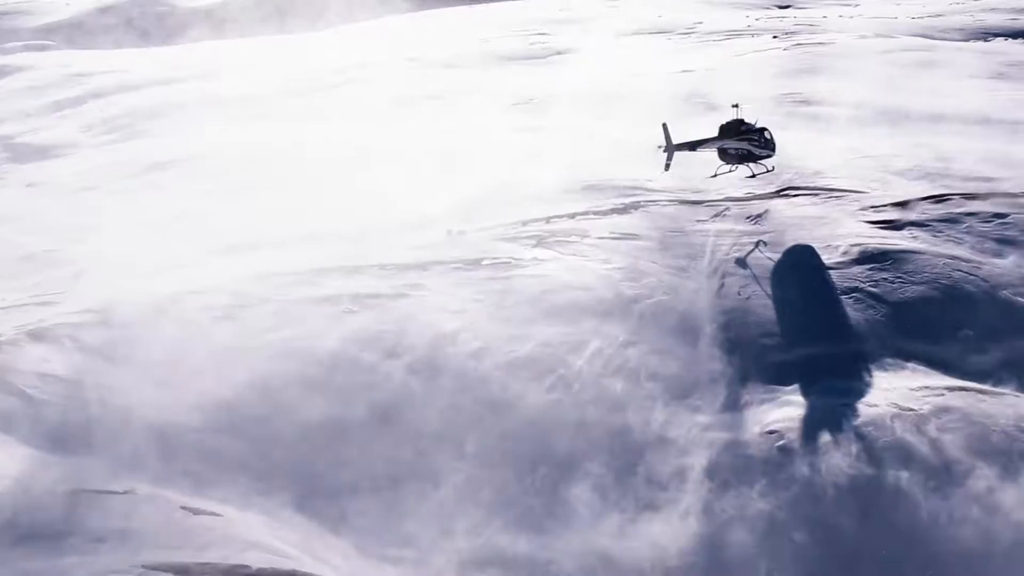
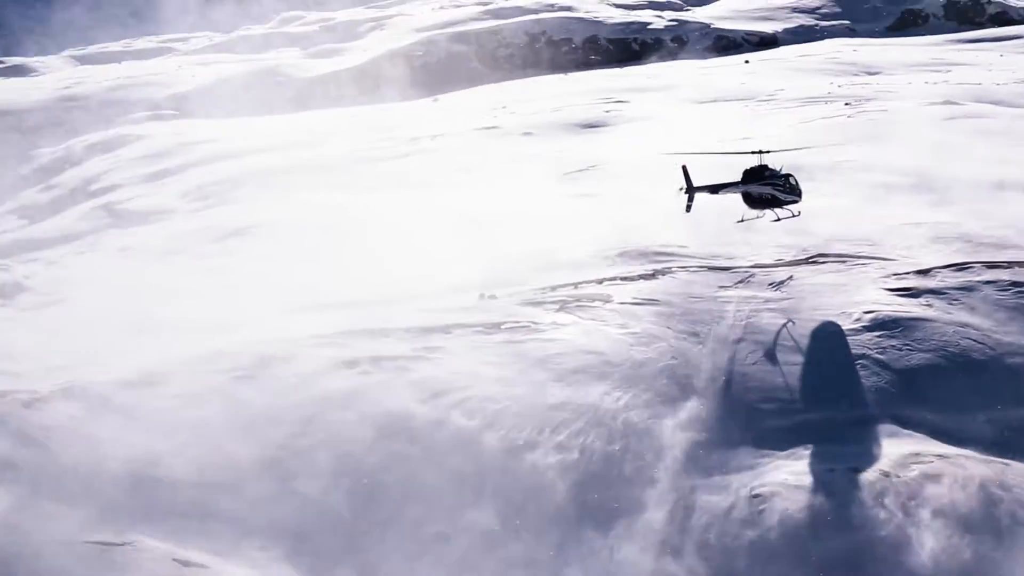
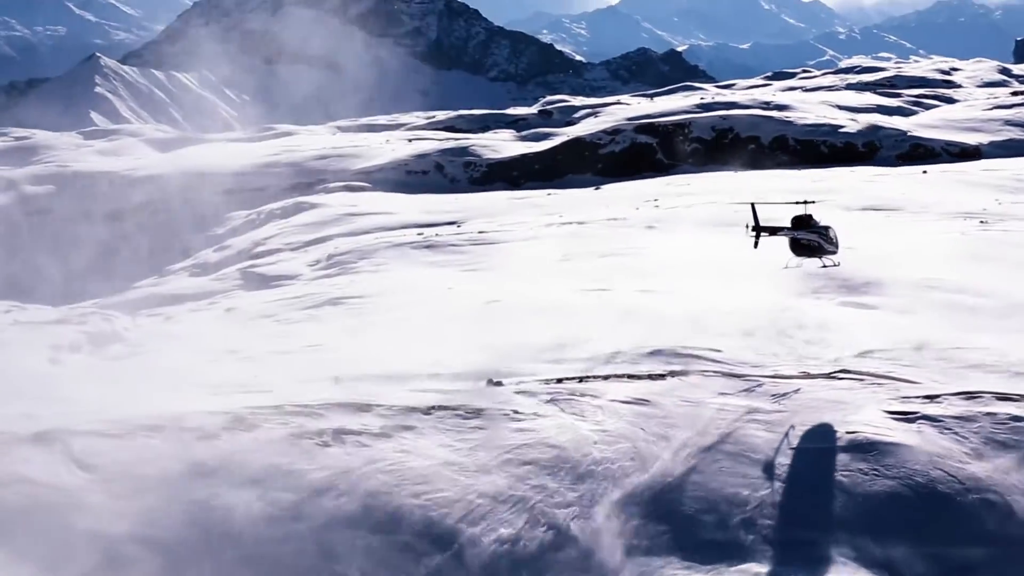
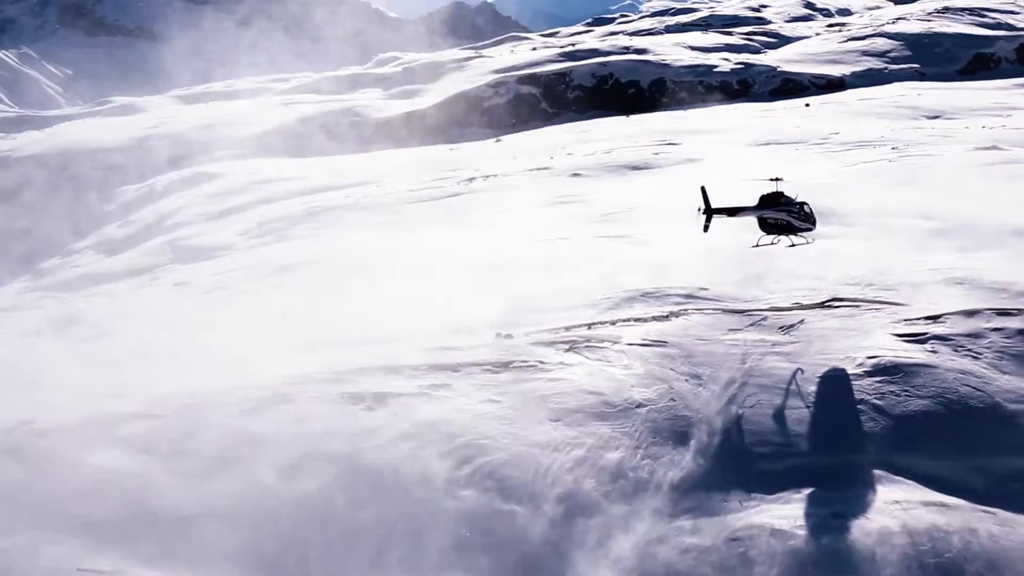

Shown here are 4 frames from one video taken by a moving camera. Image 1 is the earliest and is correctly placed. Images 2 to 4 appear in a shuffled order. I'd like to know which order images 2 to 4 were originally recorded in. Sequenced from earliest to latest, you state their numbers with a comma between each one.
2, 4, 3
